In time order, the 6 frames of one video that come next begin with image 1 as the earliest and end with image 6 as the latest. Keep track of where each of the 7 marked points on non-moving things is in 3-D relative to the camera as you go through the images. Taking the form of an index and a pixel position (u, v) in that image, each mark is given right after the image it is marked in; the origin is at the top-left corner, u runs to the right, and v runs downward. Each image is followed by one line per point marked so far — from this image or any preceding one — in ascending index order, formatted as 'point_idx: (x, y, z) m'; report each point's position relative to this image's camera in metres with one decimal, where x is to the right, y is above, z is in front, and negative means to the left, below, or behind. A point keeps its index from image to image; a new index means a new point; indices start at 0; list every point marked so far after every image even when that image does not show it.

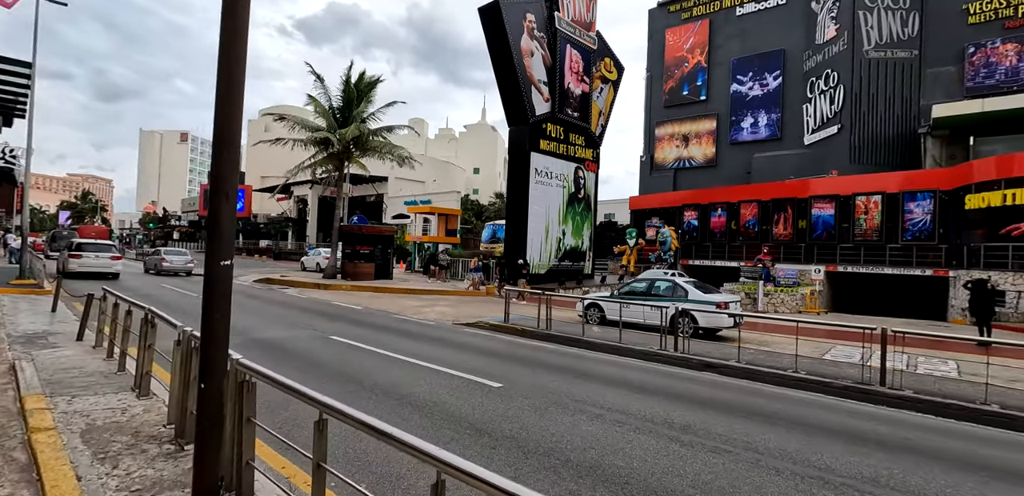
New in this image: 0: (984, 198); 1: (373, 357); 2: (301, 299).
0: (+19.0, +2.0, +20.0) m
1: (-2.9, -2.0, +9.5) m
2: (-7.9, -1.9, +18.6) m
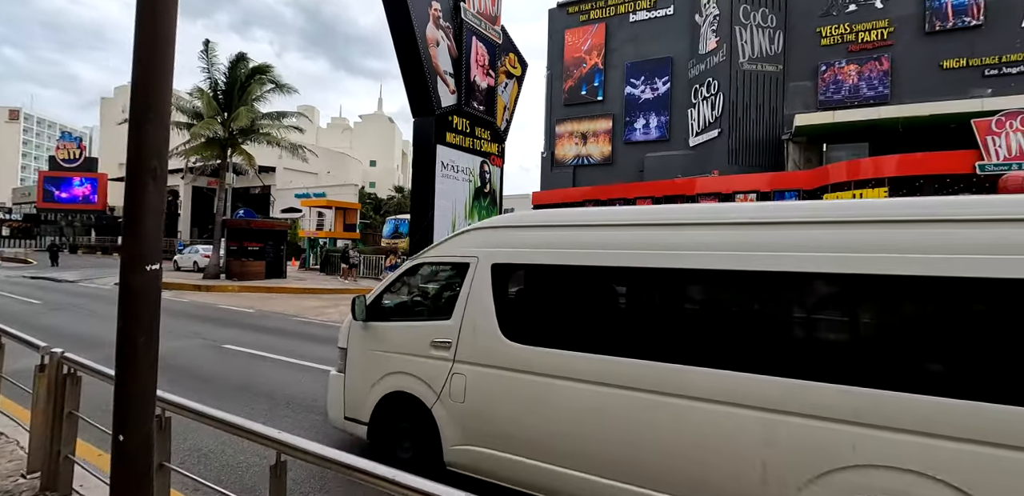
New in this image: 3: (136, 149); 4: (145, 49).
0: (+15.1, +2.3, +23.1) m
1: (-4.2, -1.9, +8.5) m
2: (-10.9, -1.8, +16.3) m
3: (-1.7, +0.4, +2.3) m
4: (-1.7, +0.9, +2.3) m
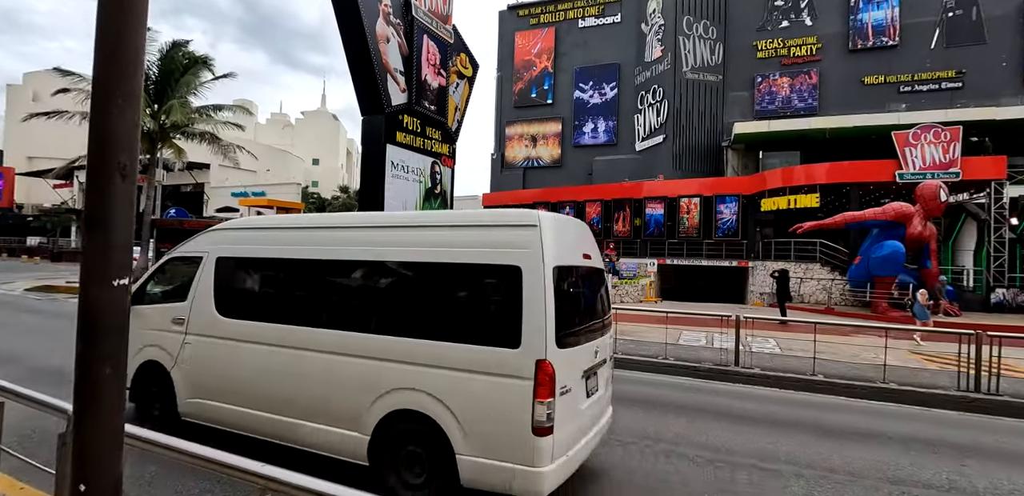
0: (+12.9, +2.2, +24.4) m
1: (-4.8, -2.0, +7.9) m
2: (-12.3, -1.9, +15.0) m
3: (-1.6, +0.4, +1.9) m
4: (-1.6, +0.9, +1.9) m
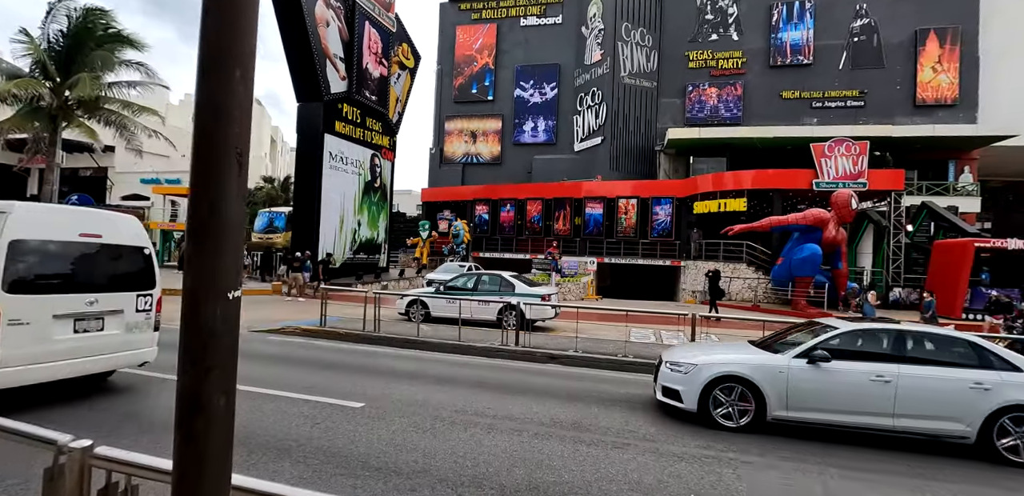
0: (+10.1, +2.2, +25.9) m
1: (-5.1, -1.9, +7.0) m
2: (-13.6, -1.6, +13.0) m
3: (-1.2, +0.4, +1.6) m
4: (-1.2, +0.9, +1.6) m
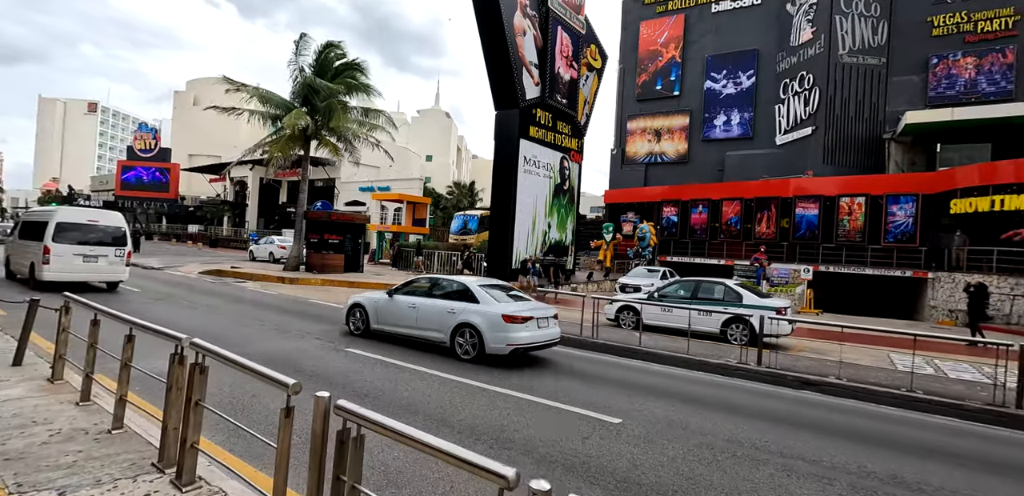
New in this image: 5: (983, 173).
0: (+19.0, +1.8, +20.6) m
1: (-1.5, -1.9, +7.5) m
2: (-7.7, -1.6, +15.9) m
3: (+0.5, +0.4, +1.1) m
4: (+0.6, +0.8, +1.1) m
5: (+19.1, +3.0, +20.0) m
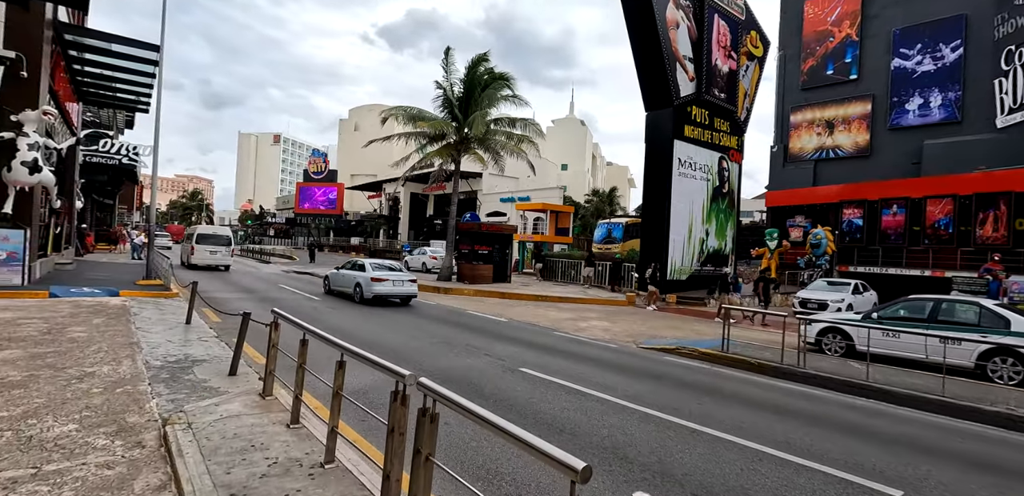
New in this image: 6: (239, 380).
0: (+24.3, +1.6, +14.1) m
1: (+1.2, -2.1, +6.6) m
2: (-2.6, -1.9, +16.2) m
3: (+1.5, +0.3, -0.1) m
4: (+1.6, +0.8, -0.1) m
5: (+24.2, +2.8, +13.6) m
6: (-3.3, -1.6, +6.0) m
